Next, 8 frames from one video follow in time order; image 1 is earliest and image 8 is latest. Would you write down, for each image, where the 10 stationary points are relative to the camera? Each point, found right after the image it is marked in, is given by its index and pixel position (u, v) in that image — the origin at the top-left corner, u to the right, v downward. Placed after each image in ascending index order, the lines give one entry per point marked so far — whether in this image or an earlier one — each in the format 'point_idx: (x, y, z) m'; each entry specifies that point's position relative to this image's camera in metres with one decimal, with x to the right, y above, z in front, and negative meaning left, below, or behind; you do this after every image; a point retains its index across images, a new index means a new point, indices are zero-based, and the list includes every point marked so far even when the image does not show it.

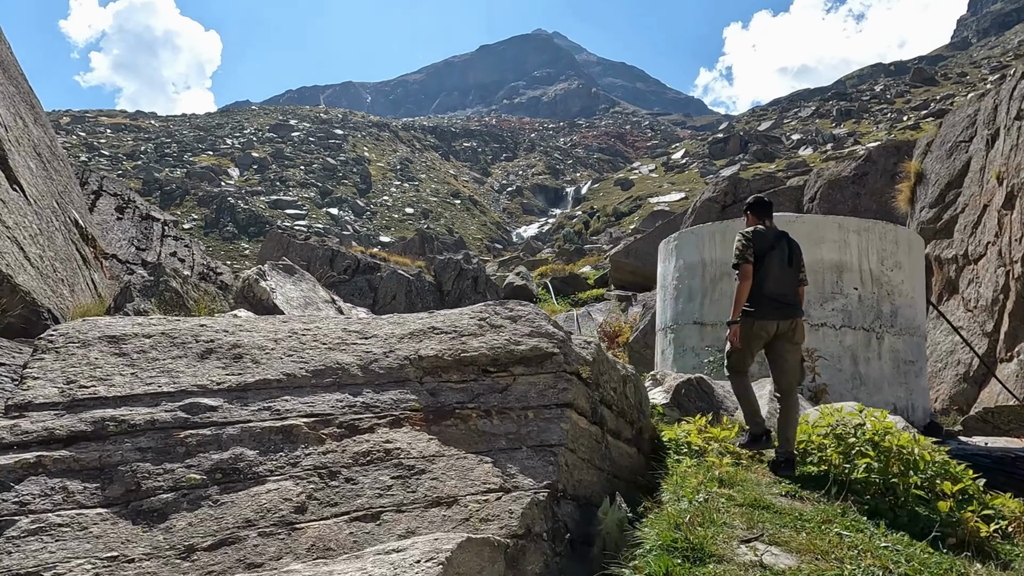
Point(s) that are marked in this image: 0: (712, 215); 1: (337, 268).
0: (+4.6, +1.7, +15.1) m
1: (-4.5, +0.5, +16.9) m
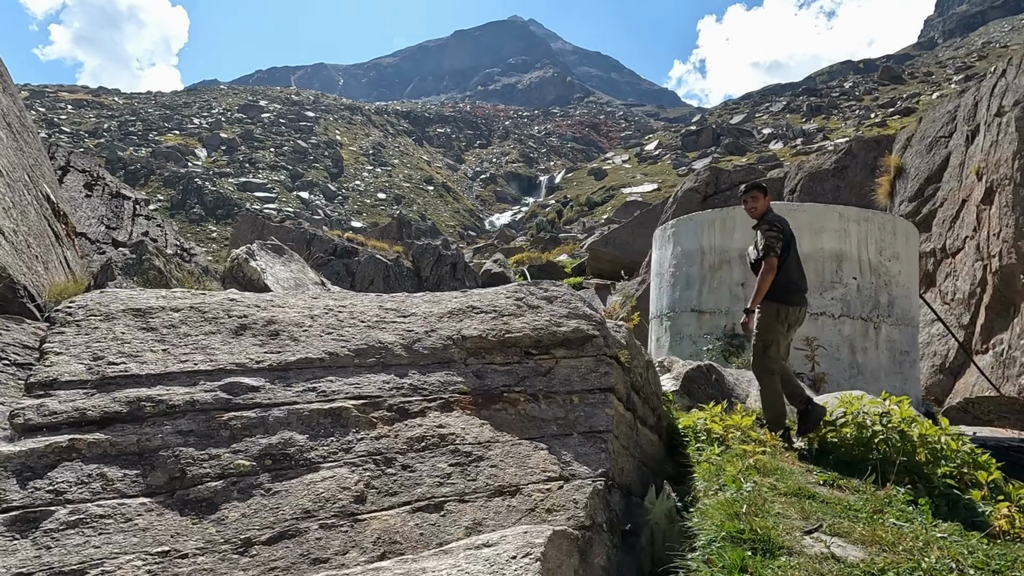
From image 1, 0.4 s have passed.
0: (+4.1, +1.9, +15.2) m
1: (-5.0, +0.9, +16.6) m
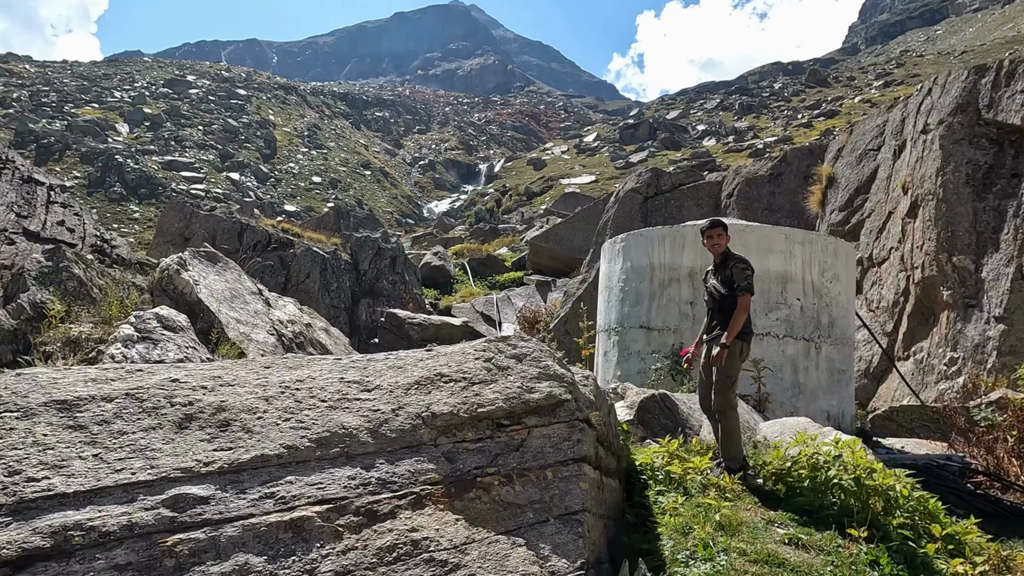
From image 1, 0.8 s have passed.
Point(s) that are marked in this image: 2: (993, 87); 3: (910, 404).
0: (+2.8, +1.9, +15.4) m
1: (-6.4, +1.0, +15.9) m
2: (+6.6, +2.8, +9.1) m
3: (+4.3, -1.2, +7.1) m
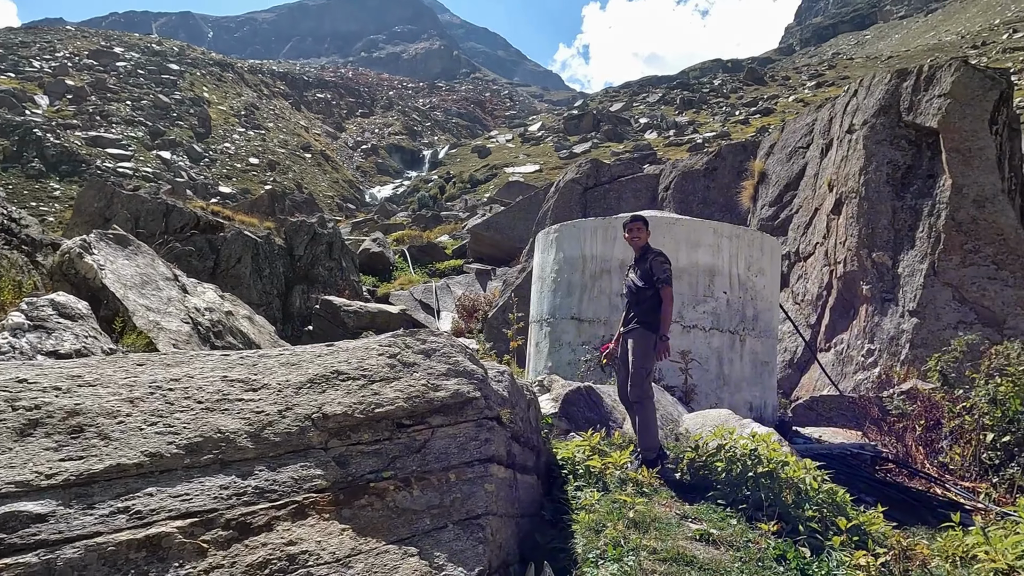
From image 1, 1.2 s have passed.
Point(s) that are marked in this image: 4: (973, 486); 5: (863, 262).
0: (+1.4, +2.2, +15.4) m
1: (-7.8, +1.4, +15.2) m
2: (+5.7, +2.8, +9.5) m
3: (+3.5, -1.2, +7.4) m
4: (+3.3, -1.4, +4.7) m
5: (+4.8, +0.4, +9.1) m
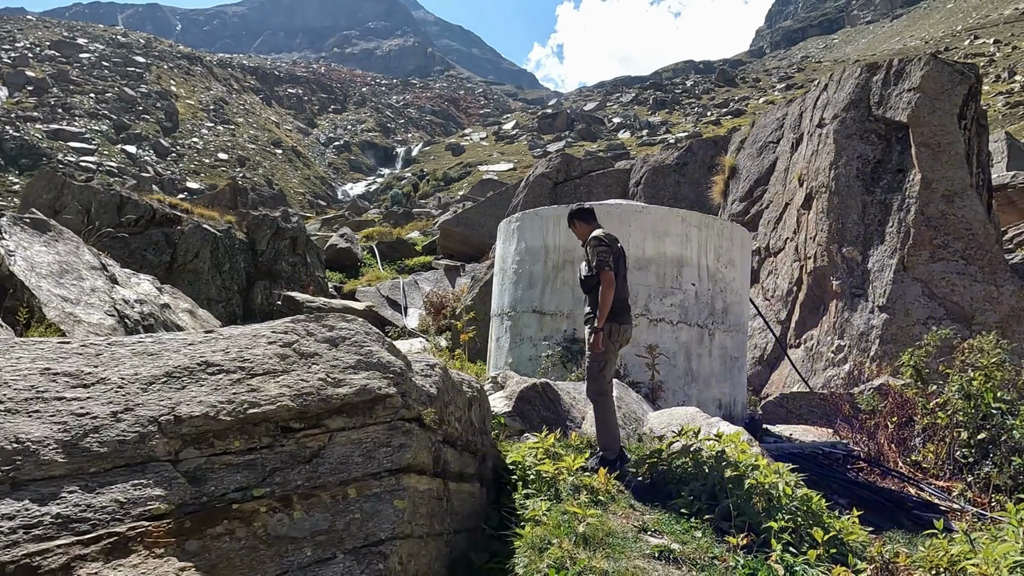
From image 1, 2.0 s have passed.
0: (+0.7, +2.2, +15.2) m
1: (-8.5, +1.5, +14.6) m
2: (+5.3, +2.9, +9.4) m
3: (+3.1, -1.1, +7.2) m
4: (+3.0, -1.3, +4.5) m
5: (+4.3, +0.4, +9.0) m
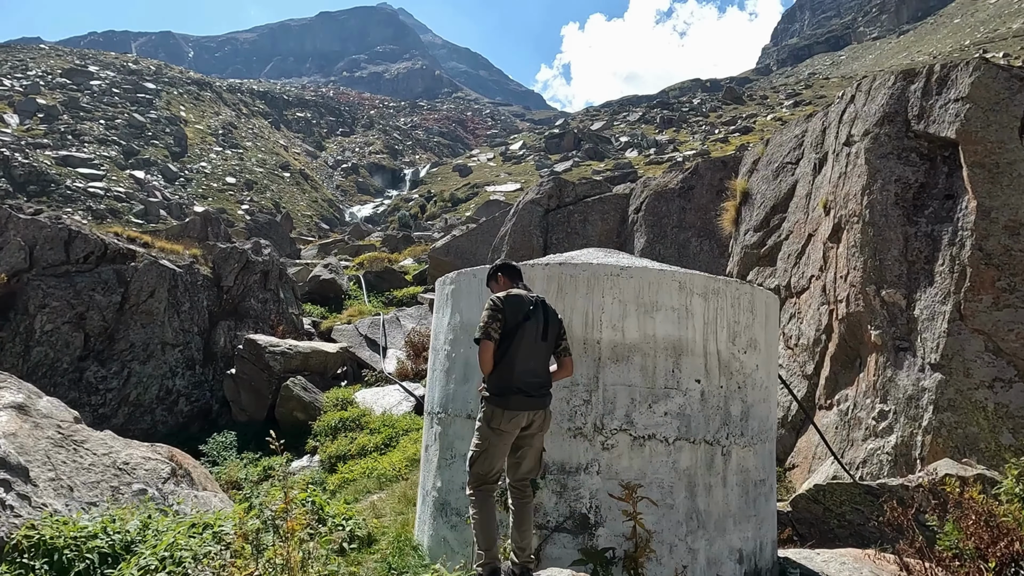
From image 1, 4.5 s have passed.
0: (+0.5, +1.5, +13.7) m
1: (-8.7, +0.6, +13.3) m
2: (+4.9, +2.3, +8.0) m
3: (+2.8, -1.7, +5.7) m
4: (+2.6, -1.8, +3.0) m
5: (+4.0, -0.1, +7.5) m
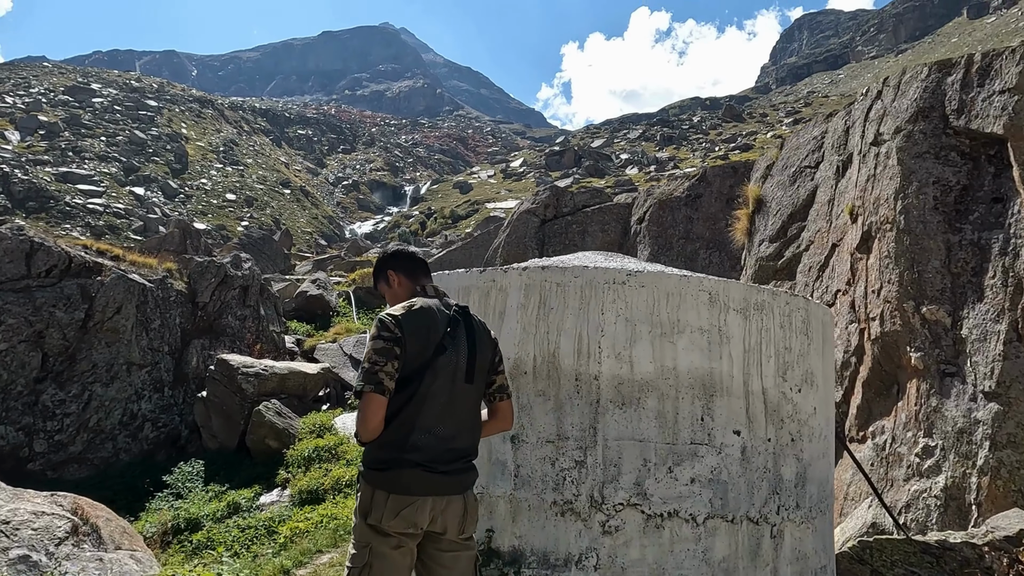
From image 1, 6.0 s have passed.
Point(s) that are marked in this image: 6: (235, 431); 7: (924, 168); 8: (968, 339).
0: (+0.4, +1.2, +12.8) m
1: (-8.9, +0.3, +12.4) m
2: (+4.8, +2.2, +7.1) m
3: (+2.7, -1.8, +4.7) m
4: (+2.5, -1.8, +2.0) m
5: (+3.9, -0.3, +6.5) m
6: (-4.7, -2.4, +11.2) m
7: (+4.3, +1.3, +7.0) m
8: (+4.2, -0.5, +6.1) m
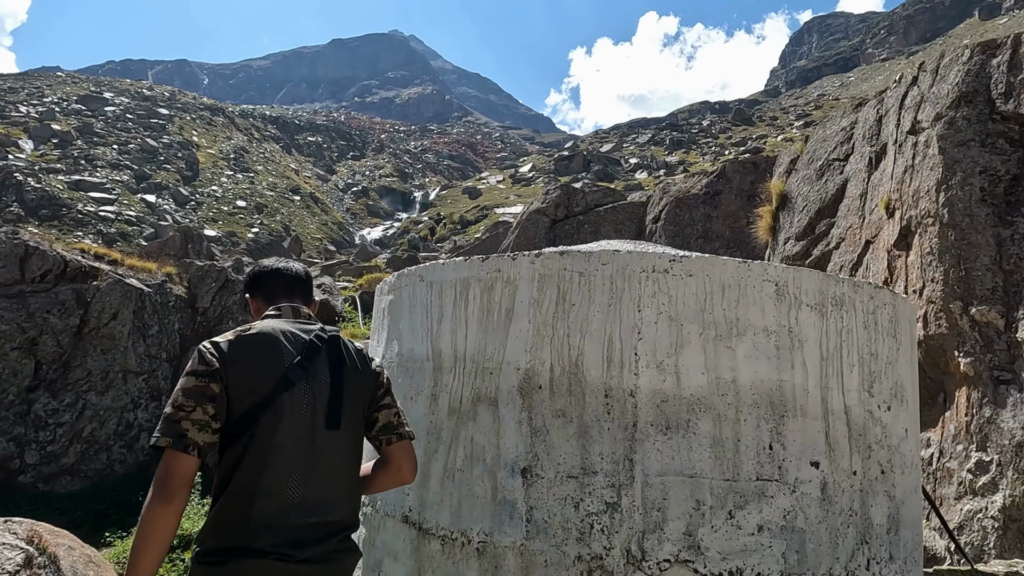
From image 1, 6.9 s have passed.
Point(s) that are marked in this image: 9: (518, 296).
0: (+0.5, +1.1, +12.3) m
1: (-8.7, +0.2, +12.0) m
2: (+4.9, +2.2, +6.5) m
3: (+2.7, -1.7, +4.1) m
4: (+2.5, -1.8, +1.4) m
5: (+4.0, -0.3, +6.0) m
6: (-4.5, -2.5, +10.8) m
7: (+4.4, +1.3, +6.4) m
8: (+4.3, -0.5, +5.6) m
9: (0.0, 0.0, +3.9) m
